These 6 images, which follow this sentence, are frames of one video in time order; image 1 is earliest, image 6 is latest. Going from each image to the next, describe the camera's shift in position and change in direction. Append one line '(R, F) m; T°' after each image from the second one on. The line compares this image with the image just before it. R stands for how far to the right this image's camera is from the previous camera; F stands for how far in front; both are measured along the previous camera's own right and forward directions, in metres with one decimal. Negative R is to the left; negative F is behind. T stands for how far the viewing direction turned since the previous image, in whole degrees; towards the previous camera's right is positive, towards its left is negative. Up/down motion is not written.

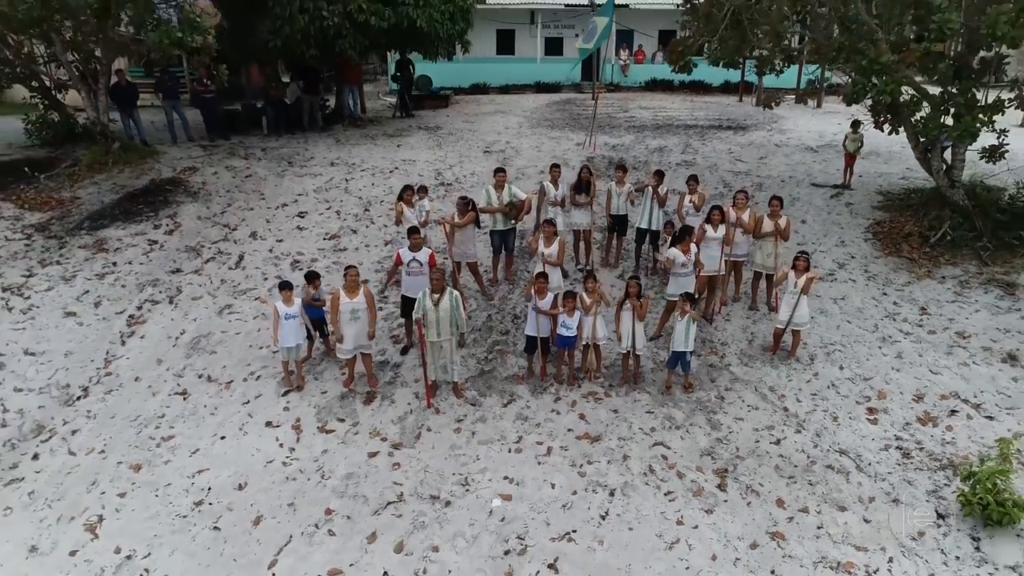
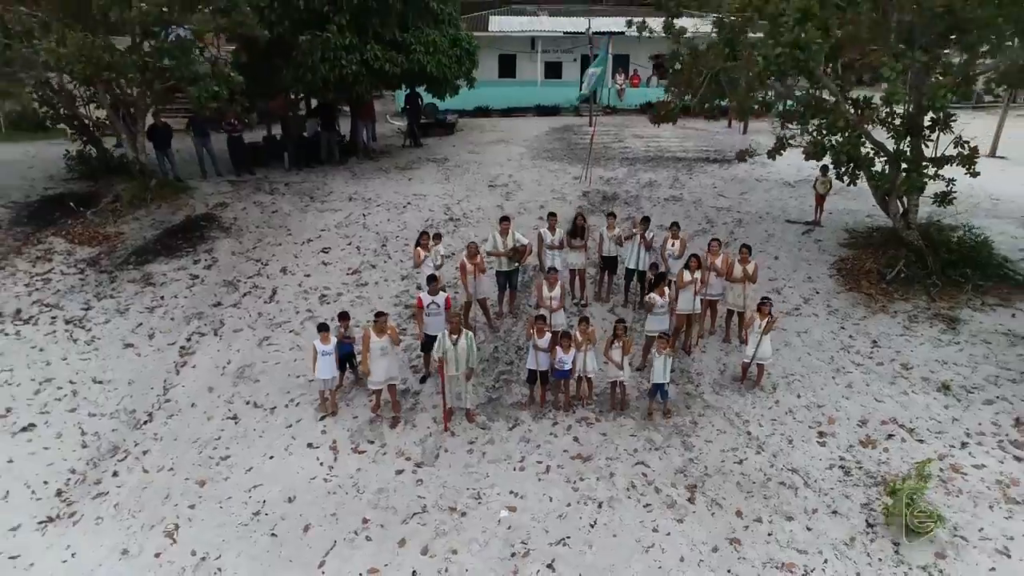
(0.0, -1.1) m; 0°
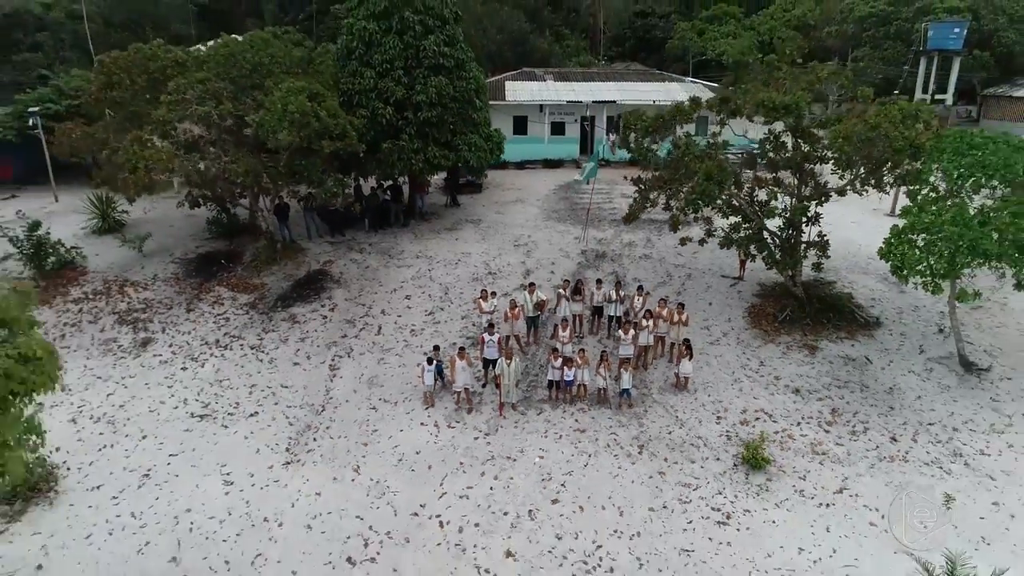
(-0.5, -5.4) m; 0°
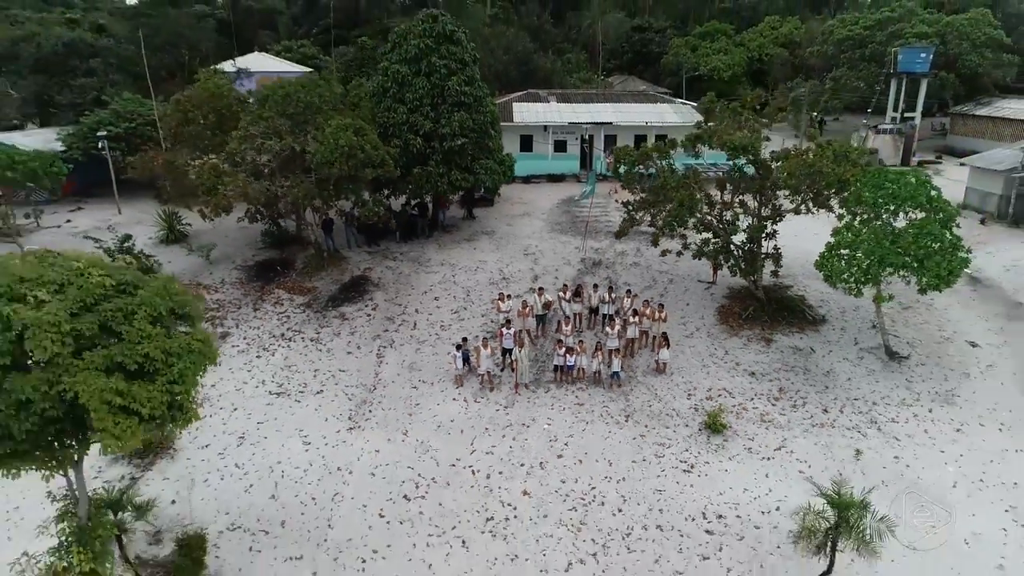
(-0.3, -3.3) m; 0°
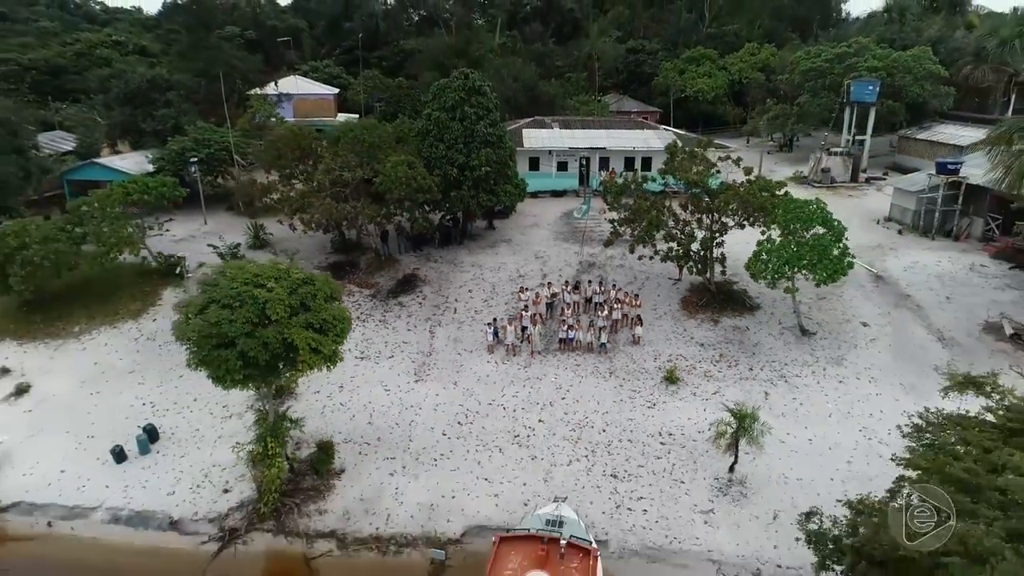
(-0.5, -6.5) m; 0°
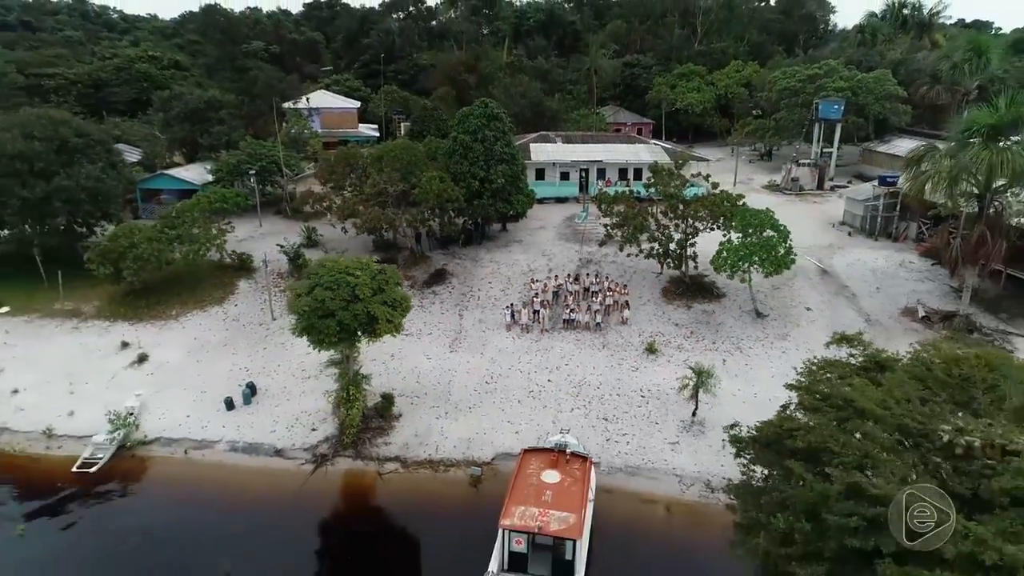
(-0.5, -5.9) m; 0°
